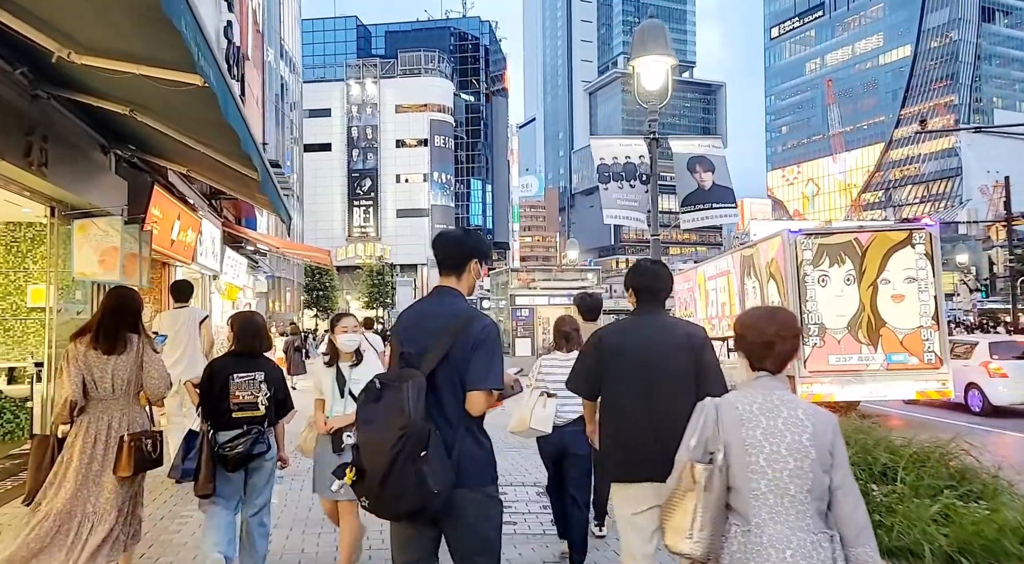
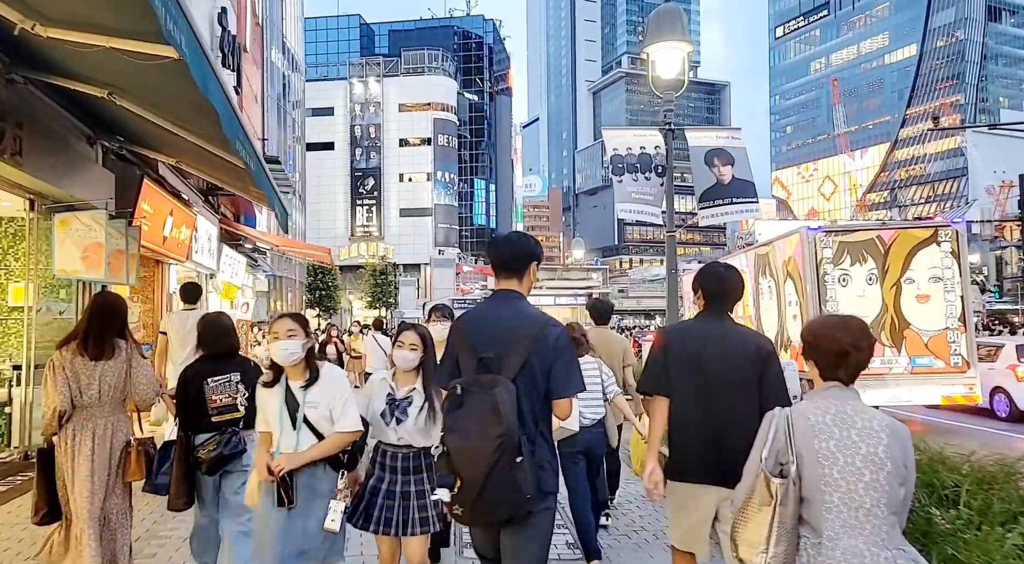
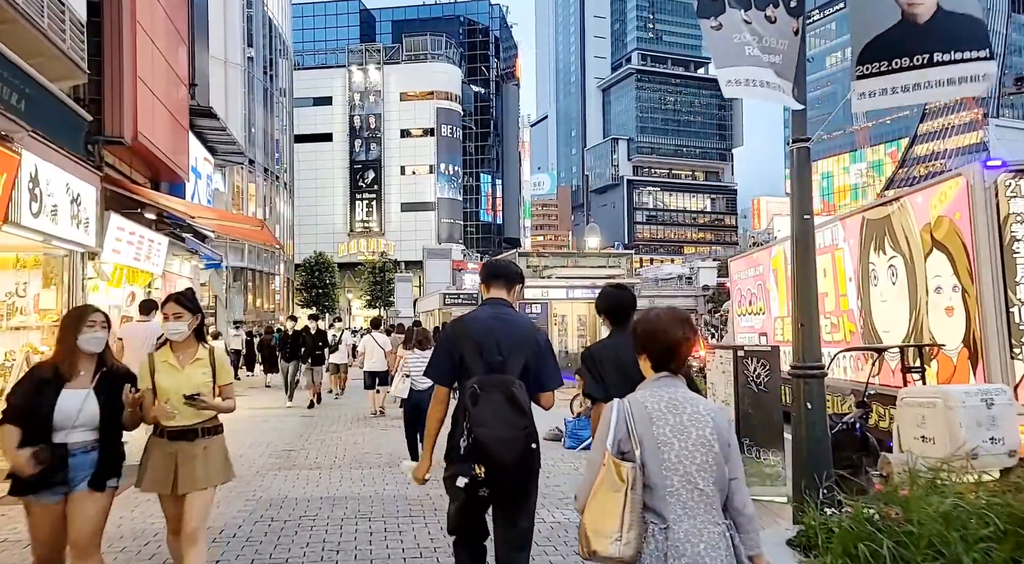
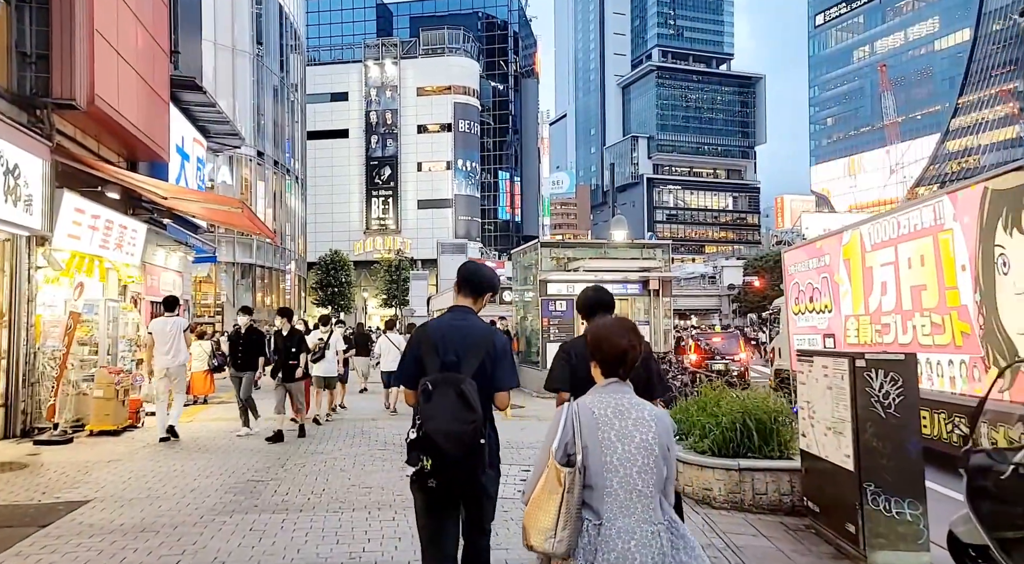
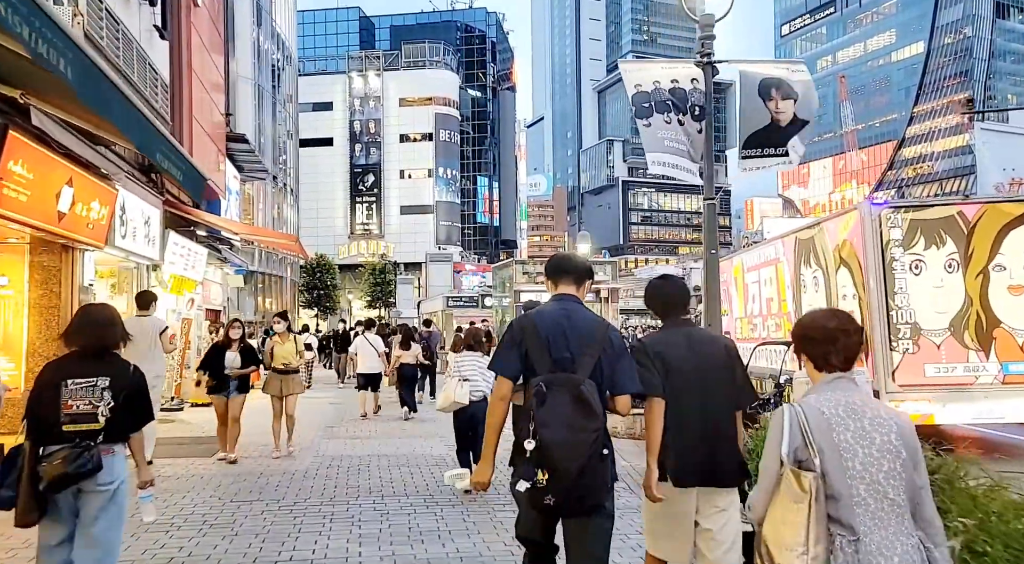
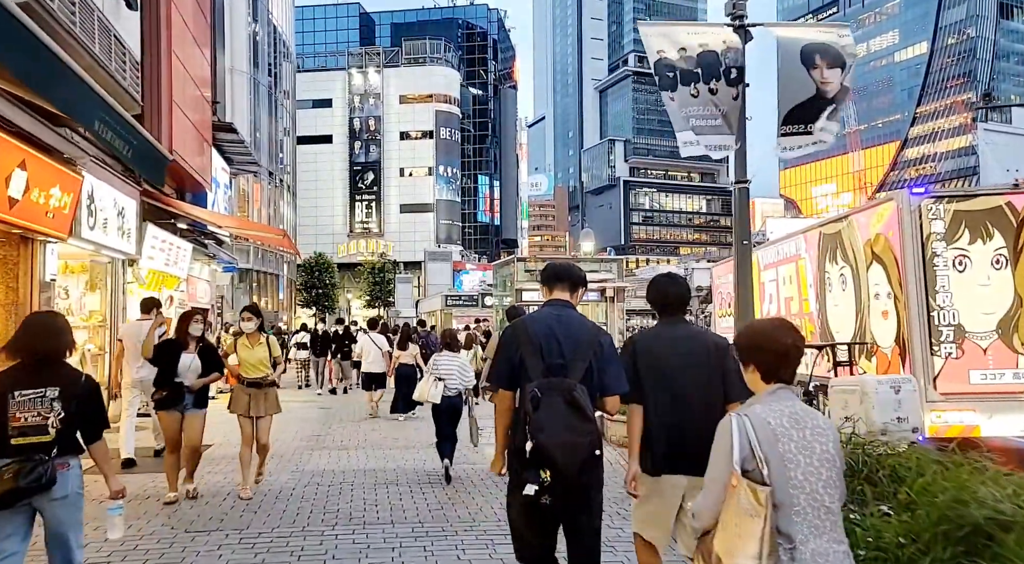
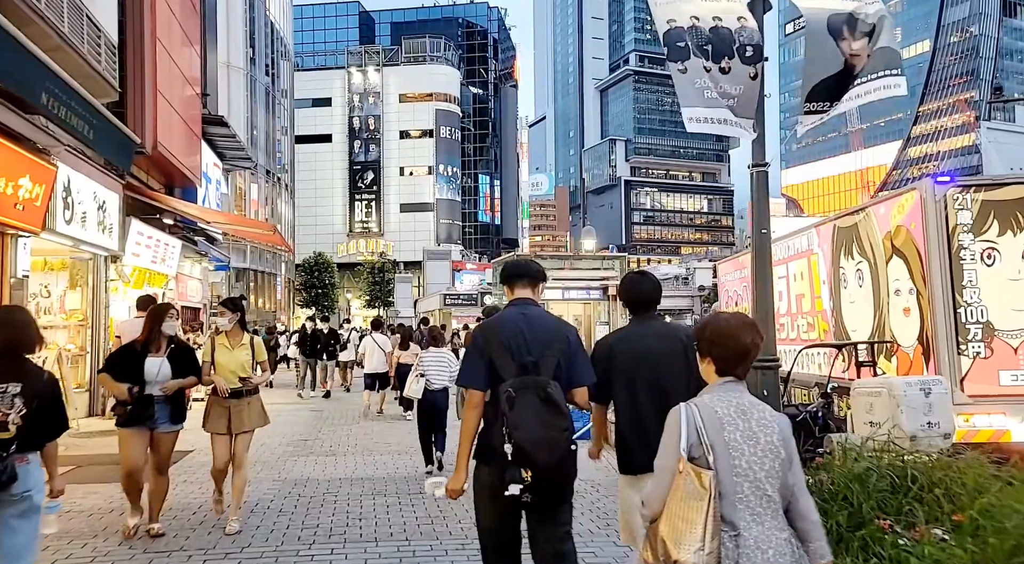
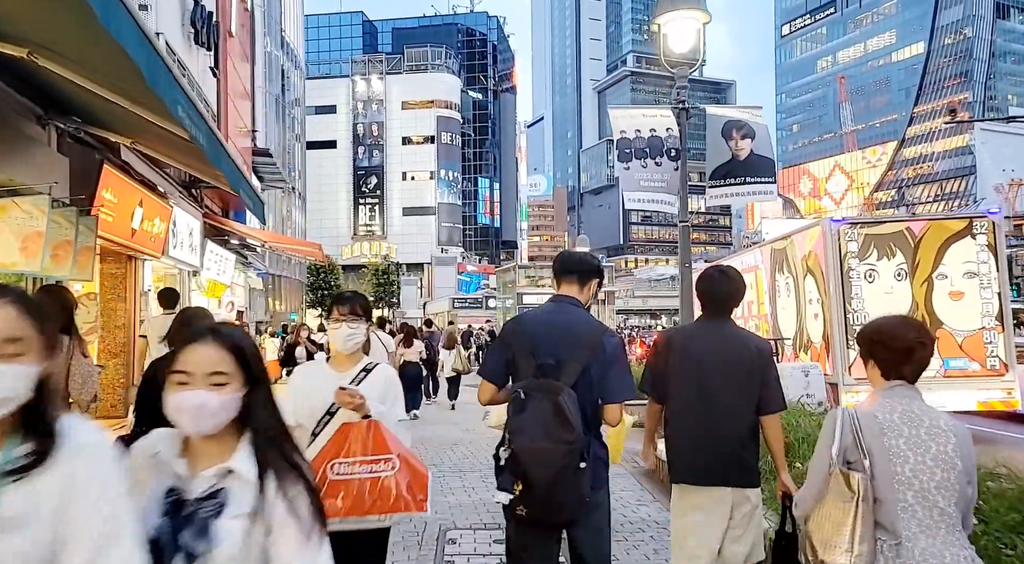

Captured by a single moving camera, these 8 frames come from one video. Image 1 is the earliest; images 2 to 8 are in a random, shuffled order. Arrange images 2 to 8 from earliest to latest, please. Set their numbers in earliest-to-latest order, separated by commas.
2, 8, 5, 6, 7, 3, 4
